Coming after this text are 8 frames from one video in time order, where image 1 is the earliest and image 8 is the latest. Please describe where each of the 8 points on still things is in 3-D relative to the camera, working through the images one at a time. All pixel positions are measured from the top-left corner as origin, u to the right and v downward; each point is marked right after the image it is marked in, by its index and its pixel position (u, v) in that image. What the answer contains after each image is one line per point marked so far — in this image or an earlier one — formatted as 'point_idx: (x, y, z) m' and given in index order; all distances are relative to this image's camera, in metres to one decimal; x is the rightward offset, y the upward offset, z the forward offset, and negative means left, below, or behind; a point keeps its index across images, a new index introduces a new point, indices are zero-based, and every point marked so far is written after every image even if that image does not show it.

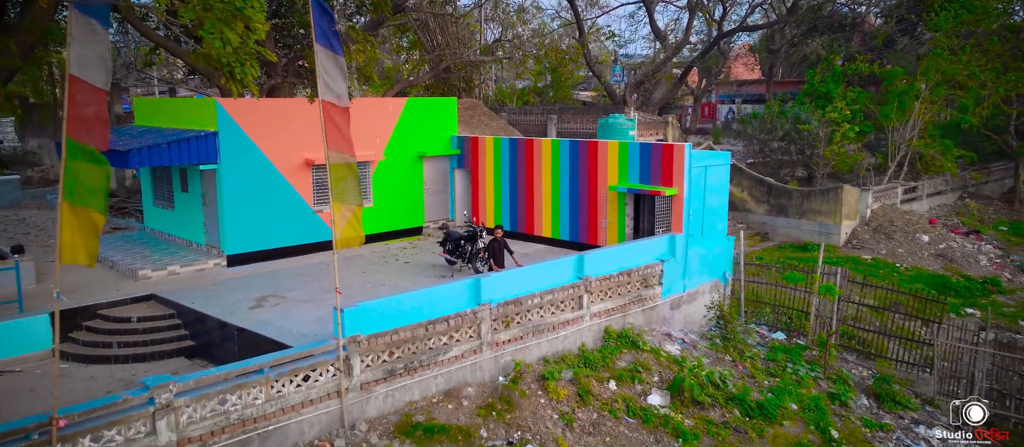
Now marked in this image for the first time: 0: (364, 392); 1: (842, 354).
0: (-1.6, -1.8, +7.5) m
1: (+5.5, -2.1, +11.8) m
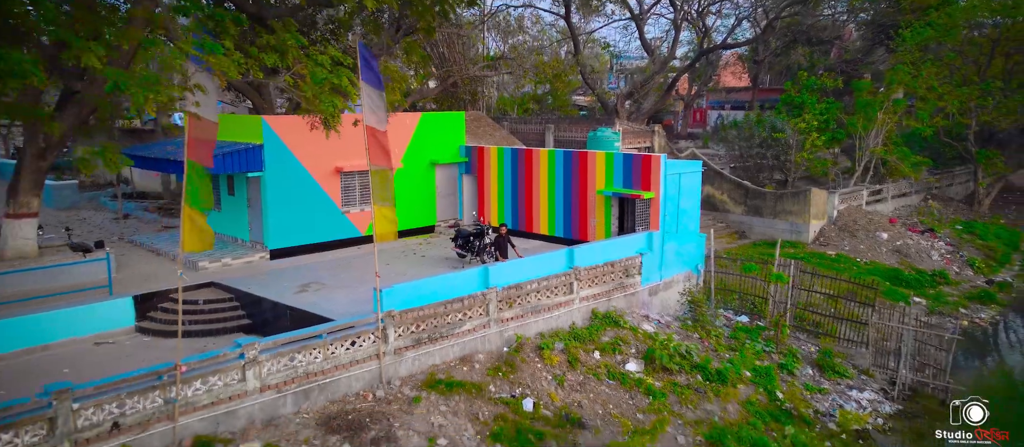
0: (-1.6, -1.8, +9.6) m
1: (+5.5, -2.1, +13.9) m
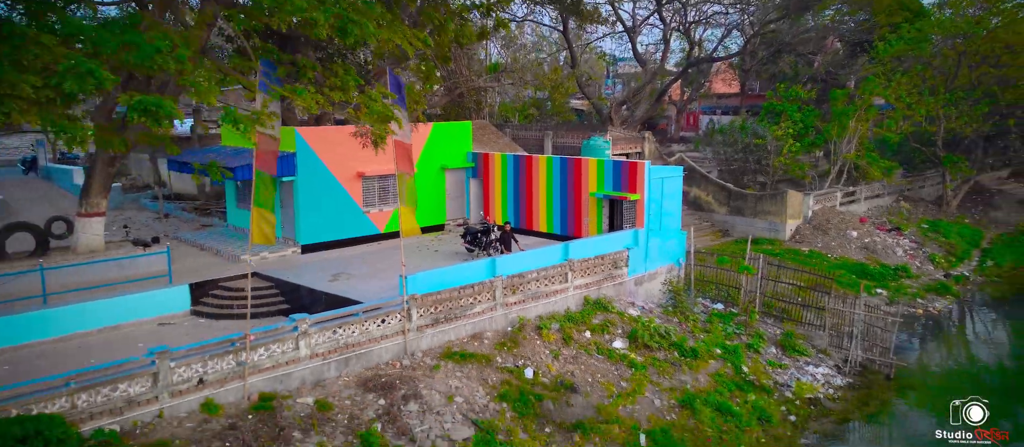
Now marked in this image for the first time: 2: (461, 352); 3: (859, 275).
0: (-1.5, -1.8, +11.5) m
1: (+5.6, -2.1, +15.8) m
2: (-0.8, -2.1, +11.6) m
3: (+9.5, -1.4, +19.6) m
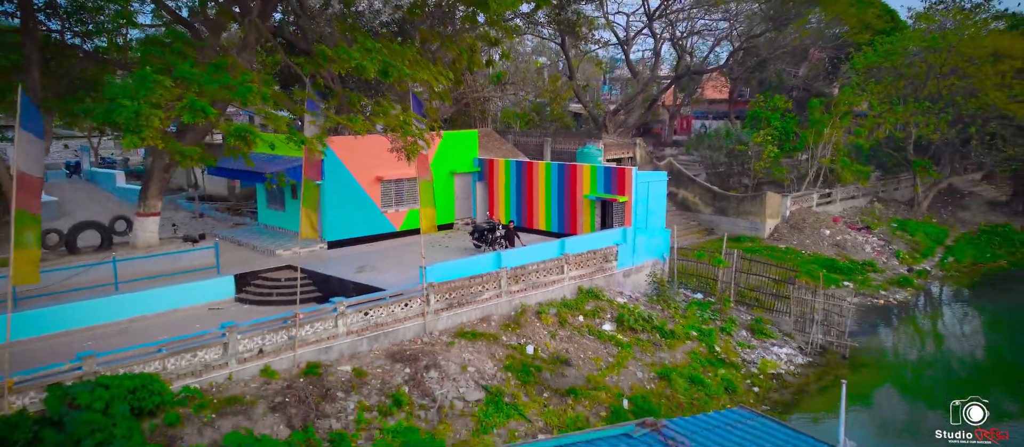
0: (-1.4, -1.7, +13.5) m
1: (+5.6, -2.0, +17.8) m
2: (-0.8, -2.1, +13.7) m
3: (+9.6, -1.4, +21.7) m
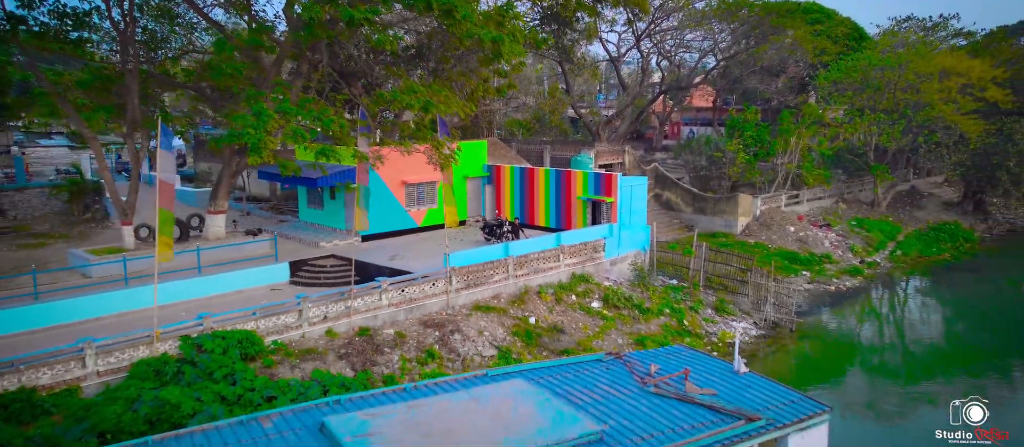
0: (-1.3, -1.6, +16.9) m
1: (+5.8, -1.9, +21.2) m
2: (-0.6, -2.0, +17.1) m
3: (+9.7, -1.3, +25.1) m
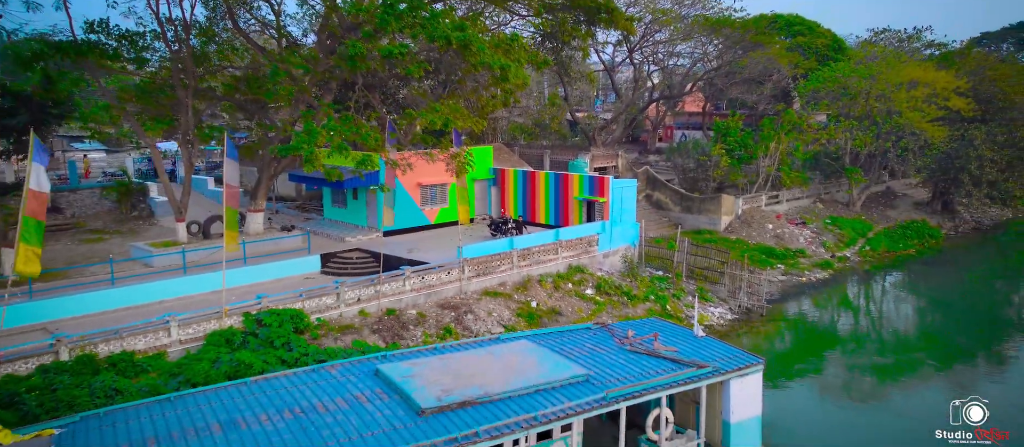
0: (-1.2, -1.6, +19.6) m
1: (+5.9, -1.9, +23.9) m
2: (-0.5, -1.9, +19.7) m
3: (+9.9, -1.2, +27.7) m
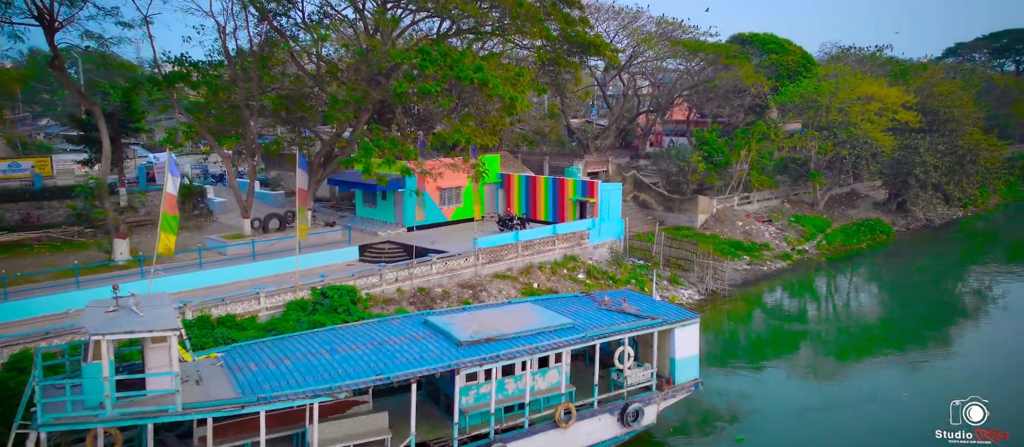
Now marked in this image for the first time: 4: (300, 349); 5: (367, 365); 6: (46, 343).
0: (-1.0, -1.4, +24.1) m
1: (+6.1, -1.7, +28.4) m
2: (-0.3, -1.8, +24.2) m
3: (+10.0, -1.1, +32.2) m
4: (-4.1, -2.4, +13.9) m
5: (-2.7, -2.6, +13.1) m
6: (-9.8, -2.5, +14.9) m
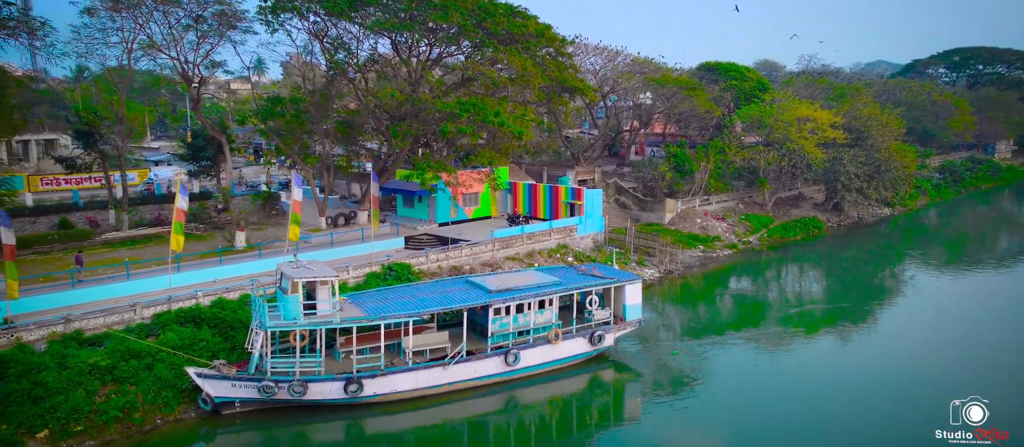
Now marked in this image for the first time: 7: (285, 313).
0: (-0.7, -1.3, +32.9) m
1: (+6.4, -1.6, +37.2) m
2: (0.0, -1.6, +33.1) m
3: (+10.4, -0.9, +41.1) m
4: (-3.8, -2.3, +22.7) m
5: (-2.4, -2.4, +21.9) m
6: (-9.4, -2.4, +23.8) m
7: (-6.2, -2.5, +19.8) m
